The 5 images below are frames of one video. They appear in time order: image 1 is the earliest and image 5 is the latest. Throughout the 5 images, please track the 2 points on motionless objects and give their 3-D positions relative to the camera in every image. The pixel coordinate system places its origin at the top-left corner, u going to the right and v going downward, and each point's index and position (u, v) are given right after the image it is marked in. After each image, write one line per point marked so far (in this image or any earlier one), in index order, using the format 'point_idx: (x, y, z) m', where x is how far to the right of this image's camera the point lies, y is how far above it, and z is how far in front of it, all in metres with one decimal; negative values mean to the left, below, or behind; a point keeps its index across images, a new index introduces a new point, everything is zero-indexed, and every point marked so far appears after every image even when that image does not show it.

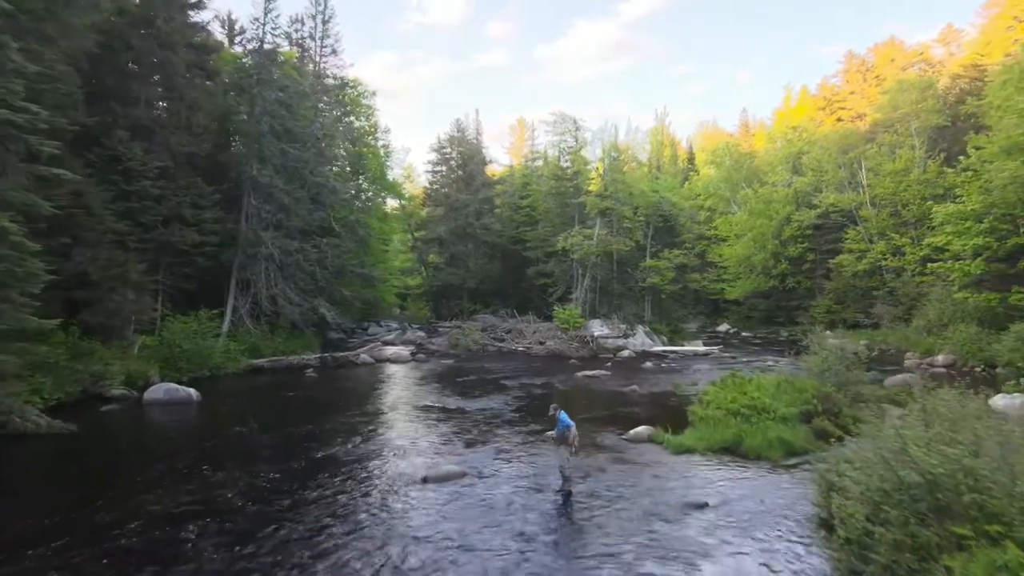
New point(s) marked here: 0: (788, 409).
0: (+7.1, -3.1, +13.7) m
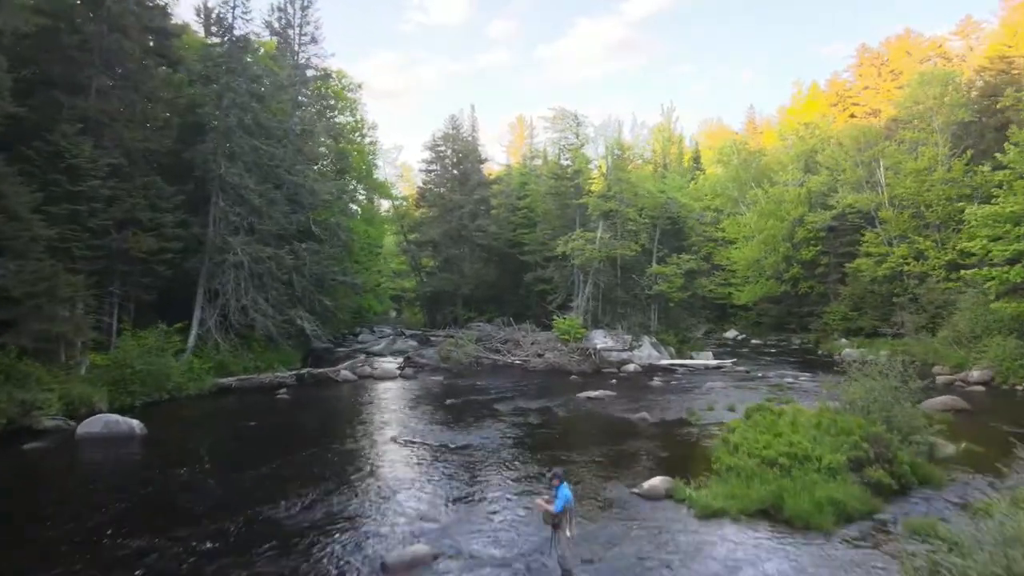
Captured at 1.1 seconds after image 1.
0: (+6.8, -3.6, +11.3) m
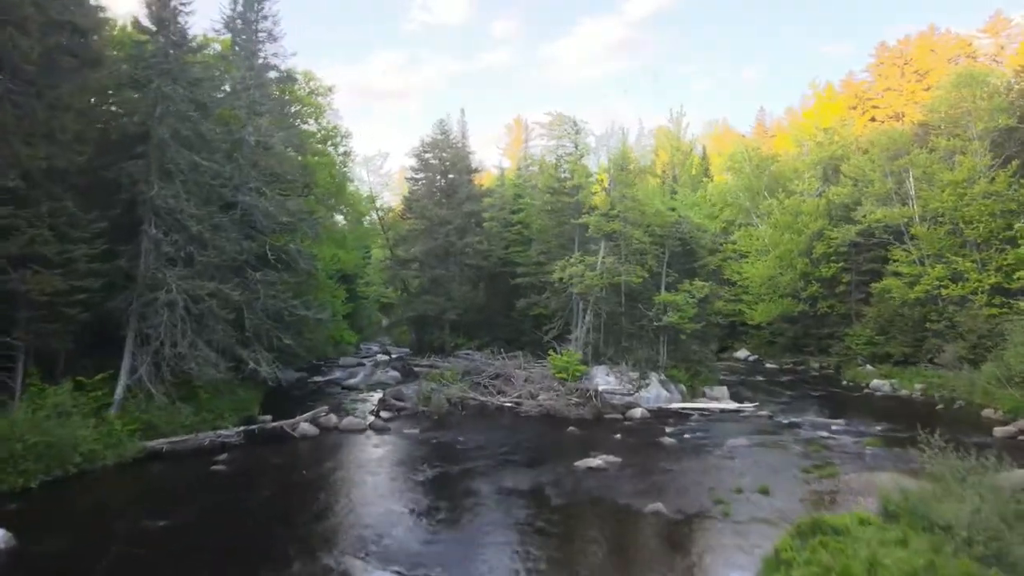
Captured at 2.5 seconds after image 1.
0: (+6.3, -5.2, +7.6) m
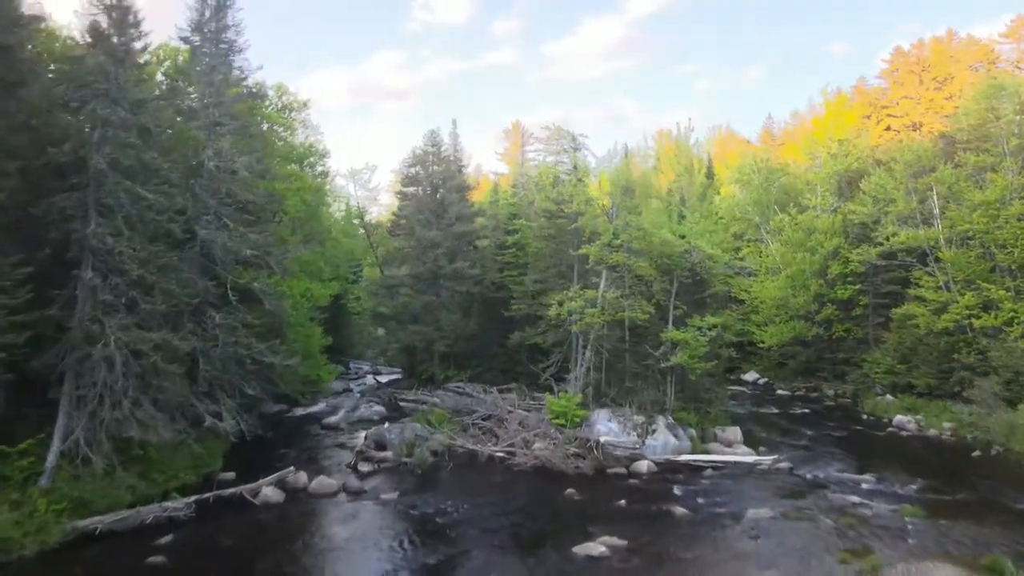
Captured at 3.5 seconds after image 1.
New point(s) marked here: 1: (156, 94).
0: (+6.0, -6.9, +5.1) m
1: (-12.5, +7.0, +19.0) m
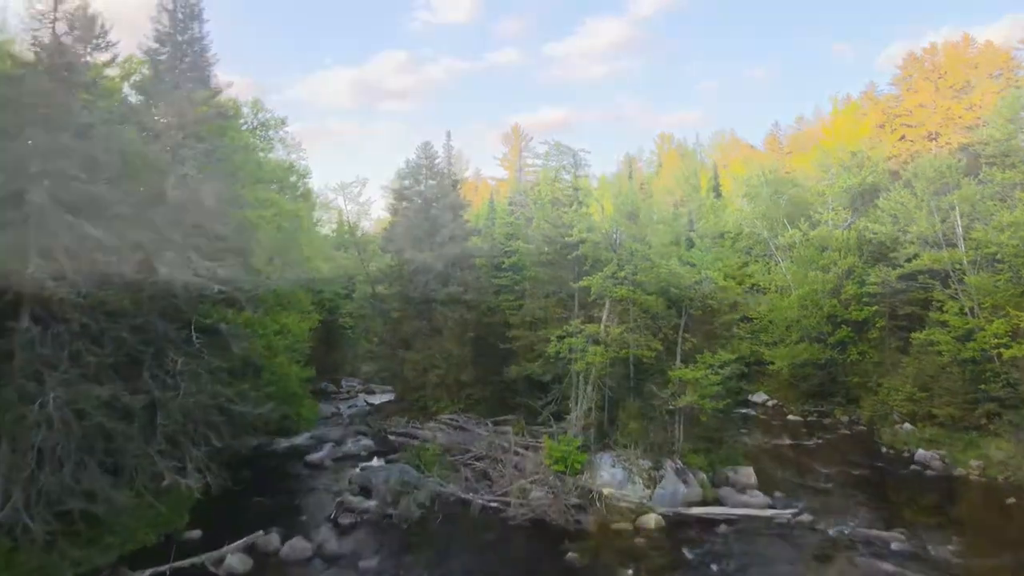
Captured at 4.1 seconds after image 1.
0: (+5.8, -8.3, +3.1) m
1: (-12.7, +5.5, +17.0) m
